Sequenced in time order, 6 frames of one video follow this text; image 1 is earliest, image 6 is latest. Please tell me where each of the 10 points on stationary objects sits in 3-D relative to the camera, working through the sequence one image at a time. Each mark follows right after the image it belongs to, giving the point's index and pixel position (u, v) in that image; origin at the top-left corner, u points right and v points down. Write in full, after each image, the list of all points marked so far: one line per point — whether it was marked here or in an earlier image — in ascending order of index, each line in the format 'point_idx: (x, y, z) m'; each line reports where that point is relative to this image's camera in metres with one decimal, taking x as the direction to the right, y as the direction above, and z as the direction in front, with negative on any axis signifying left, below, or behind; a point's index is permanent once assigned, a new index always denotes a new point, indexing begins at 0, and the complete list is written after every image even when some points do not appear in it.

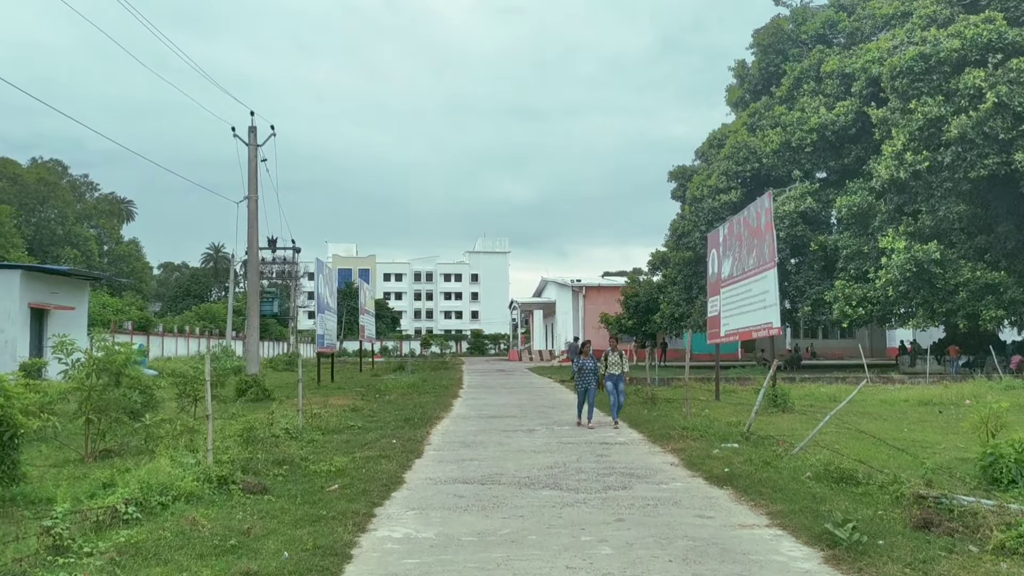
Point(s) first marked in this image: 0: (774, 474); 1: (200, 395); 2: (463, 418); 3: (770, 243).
0: (+2.5, -1.8, +7.5) m
1: (-5.3, -1.8, +12.9) m
2: (-0.9, -2.3, +13.6) m
3: (+4.9, +0.8, +14.6) m
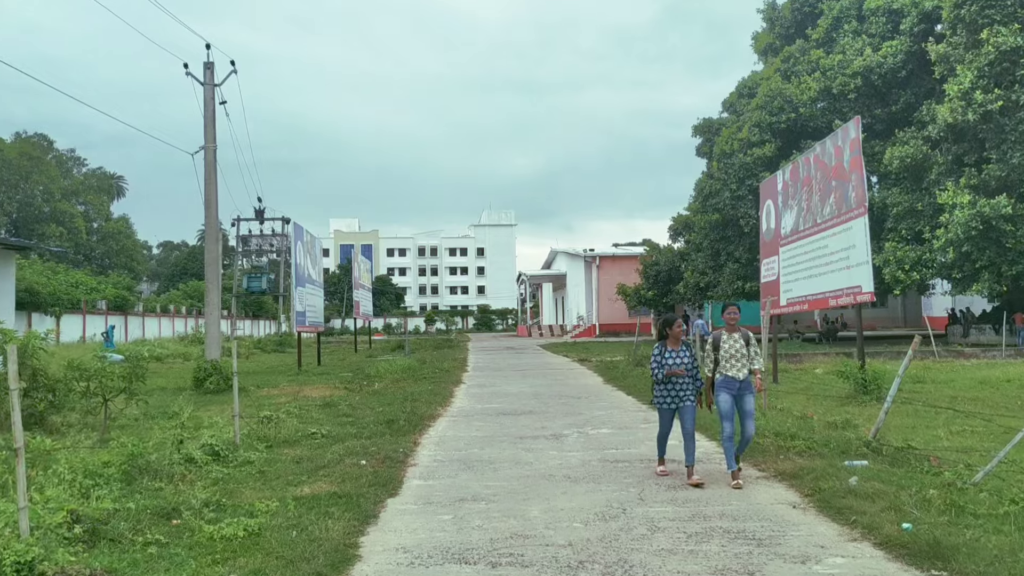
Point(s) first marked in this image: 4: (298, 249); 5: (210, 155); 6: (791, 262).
0: (+2.7, -1.4, +4.3) m
1: (-5.1, -1.4, +9.8) m
2: (-0.6, -1.7, +10.4) m
3: (+5.1, +1.5, +11.3) m
4: (-5.5, +1.0, +20.0) m
5: (-6.3, +2.8, +16.0) m
6: (+5.0, +0.5, +13.9) m
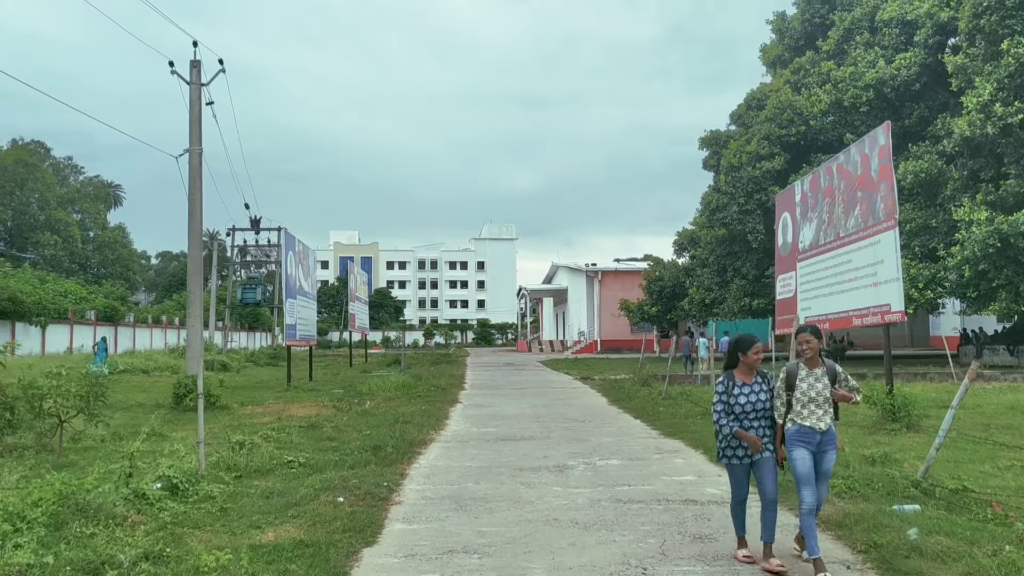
0: (+2.7, -1.5, +3.4) m
1: (-5.1, -1.5, +8.9) m
2: (-0.6, -1.9, +9.6) m
3: (+5.1, +1.3, +10.5) m
4: (-5.5, +0.7, +19.1) m
5: (-6.2, +2.5, +15.1) m
6: (+5.0, +0.2, +13.0) m
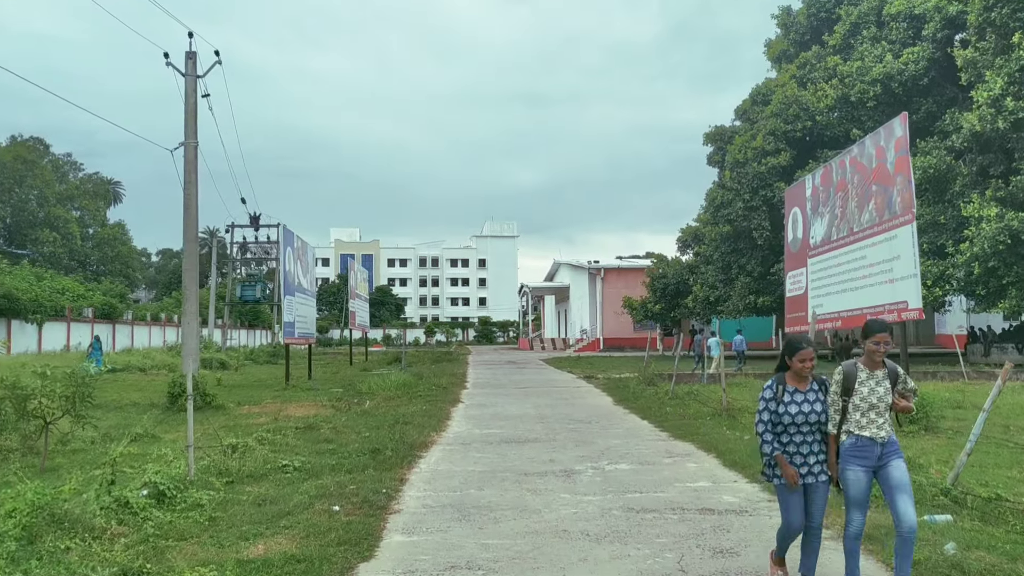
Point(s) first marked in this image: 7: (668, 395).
0: (+2.7, -1.5, +3.1) m
1: (-5.0, -1.4, +8.5) m
2: (-0.6, -1.9, +9.2) m
3: (+5.2, +1.3, +10.1) m
4: (-5.5, +0.8, +18.8) m
5: (-6.2, +2.6, +14.8) m
6: (+5.1, +0.2, +12.7) m
7: (+2.9, -2.0, +14.5) m
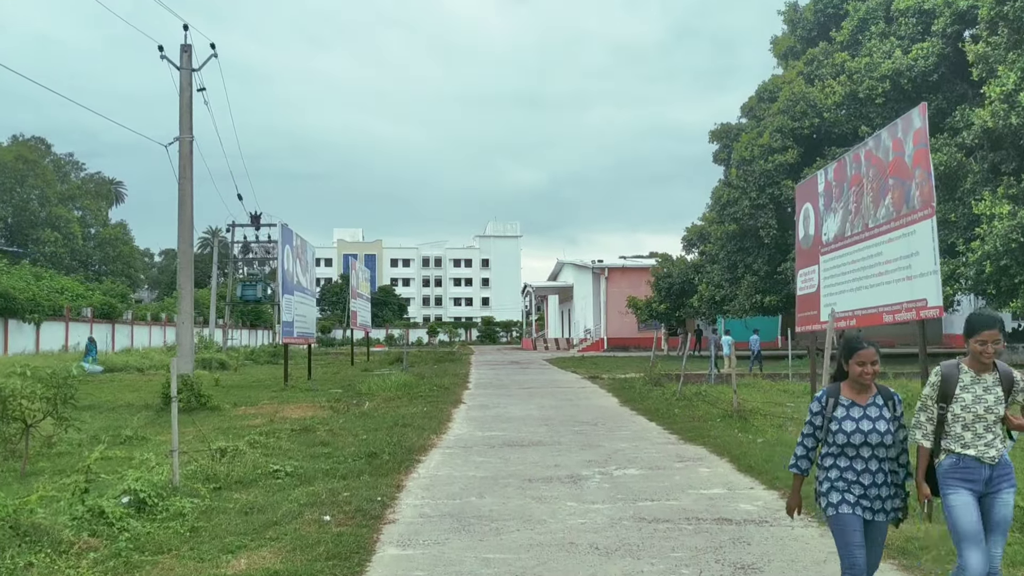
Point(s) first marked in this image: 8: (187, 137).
0: (+2.8, -1.4, +2.7) m
1: (-5.0, -1.4, +8.2) m
2: (-0.6, -1.8, +8.8) m
3: (+5.2, +1.4, +9.7) m
4: (-5.4, +0.8, +18.4) m
5: (-6.1, +2.6, +14.4) m
6: (+5.1, +0.3, +12.3) m
7: (+3.0, -2.0, +14.1) m
8: (-6.0, +2.8, +14.4) m
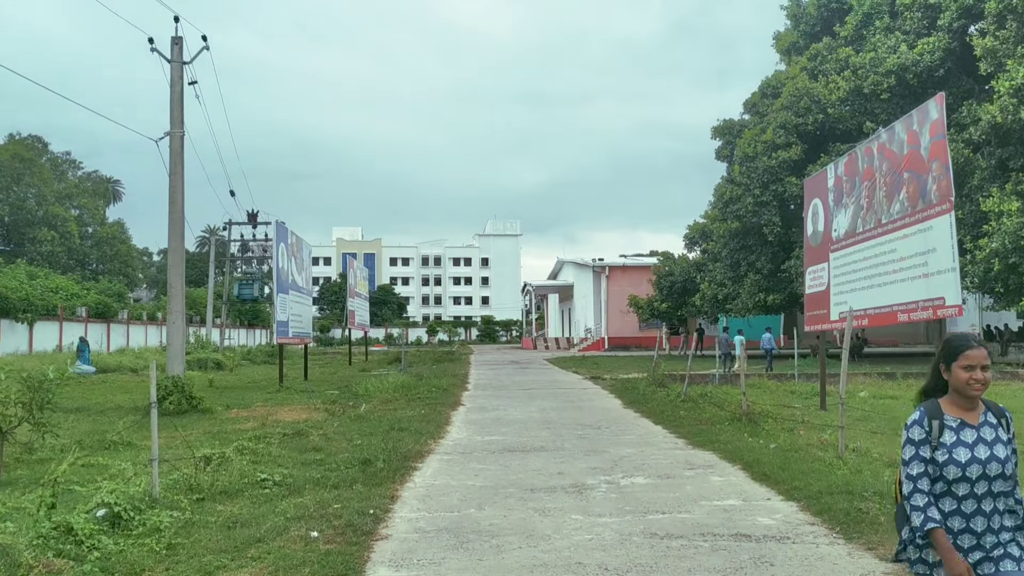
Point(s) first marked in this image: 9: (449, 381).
0: (+2.8, -1.4, +2.3) m
1: (-5.0, -1.4, +7.8) m
2: (-0.6, -1.8, +8.4) m
3: (+5.2, +1.4, +9.4) m
4: (-5.4, +0.9, +18.0) m
5: (-6.1, +2.7, +14.0) m
6: (+5.1, +0.3, +11.9) m
7: (+3.0, -1.9, +13.7) m
8: (-6.0, +2.8, +14.0) m
9: (-1.5, -2.3, +18.8) m
